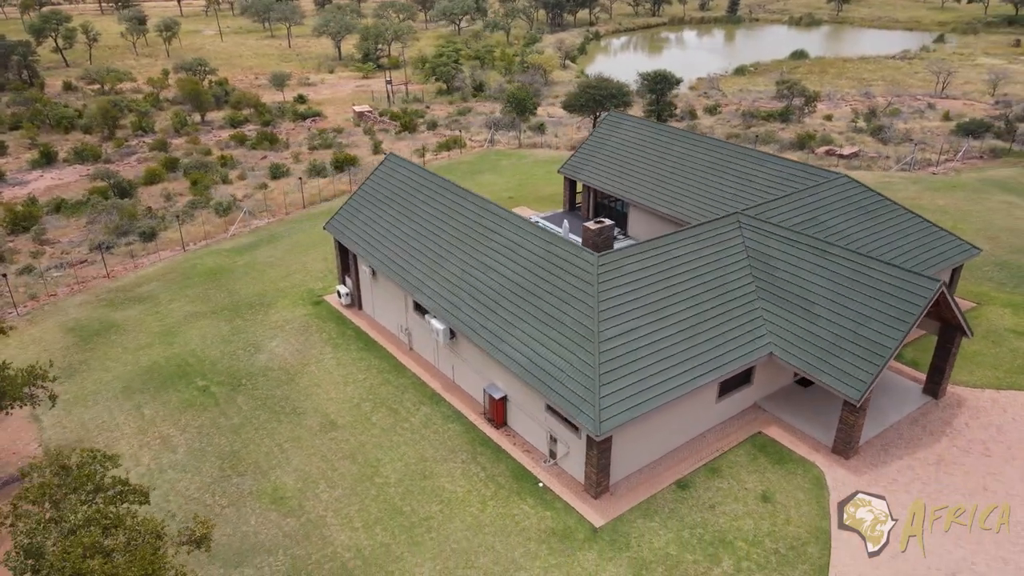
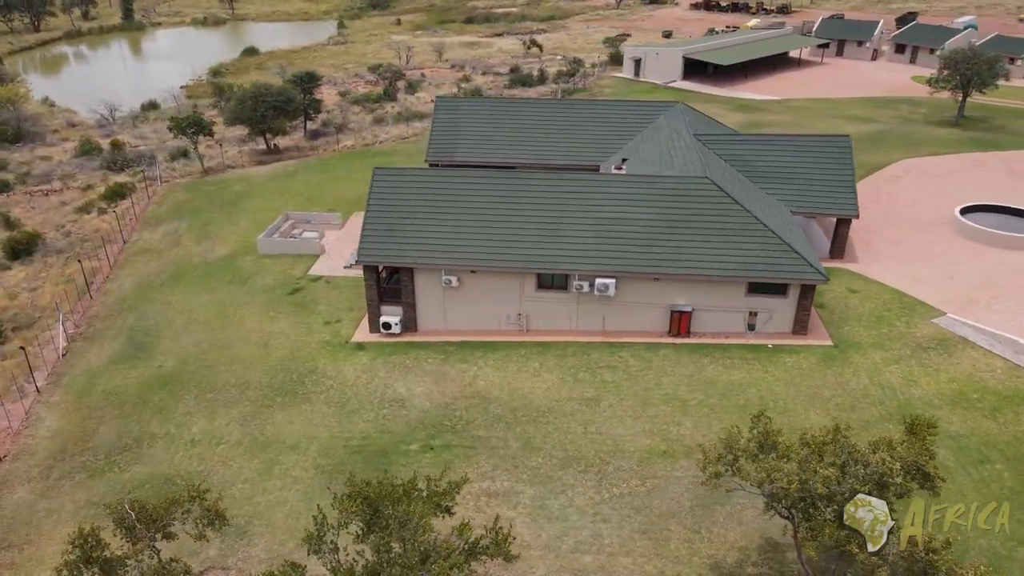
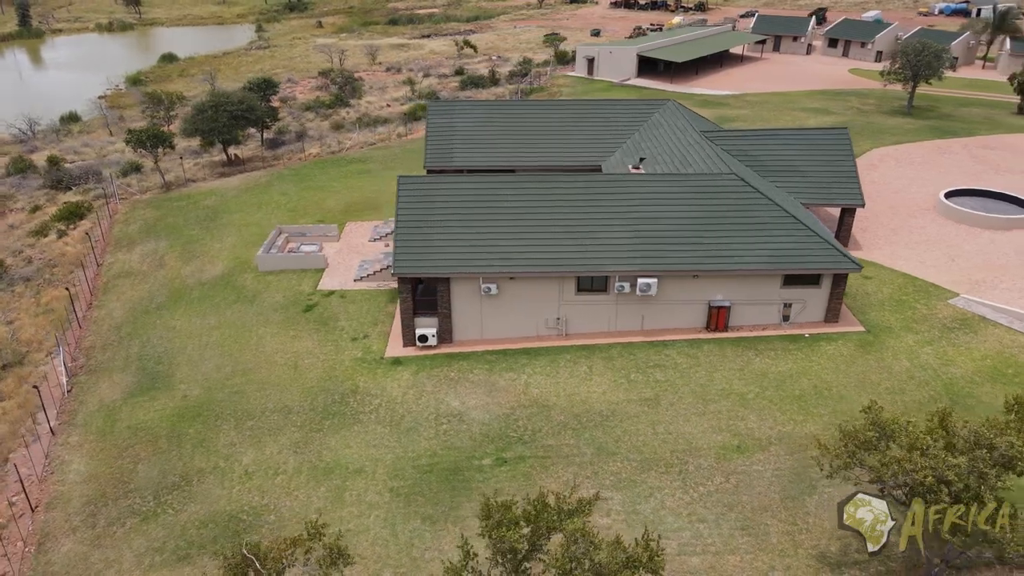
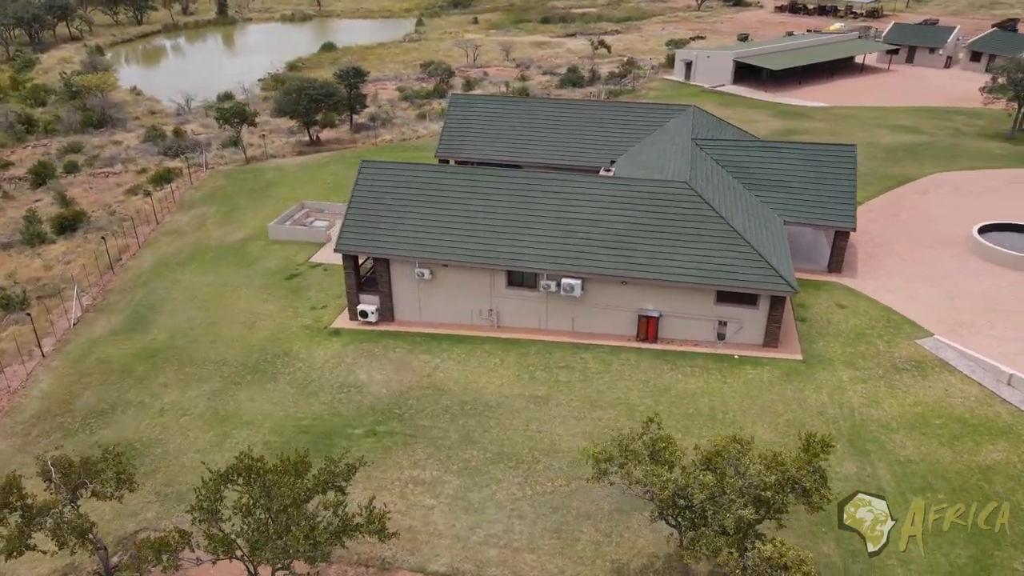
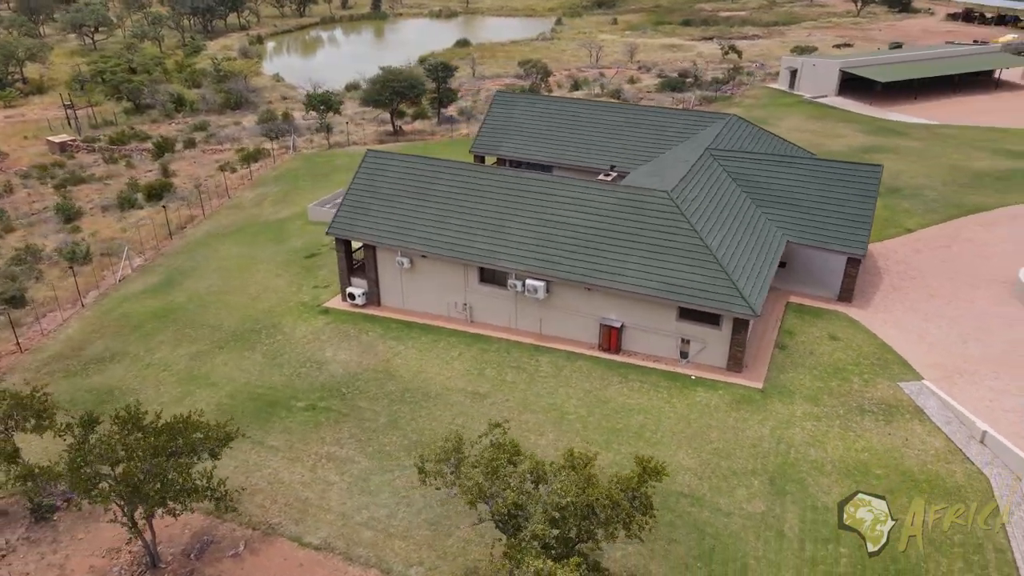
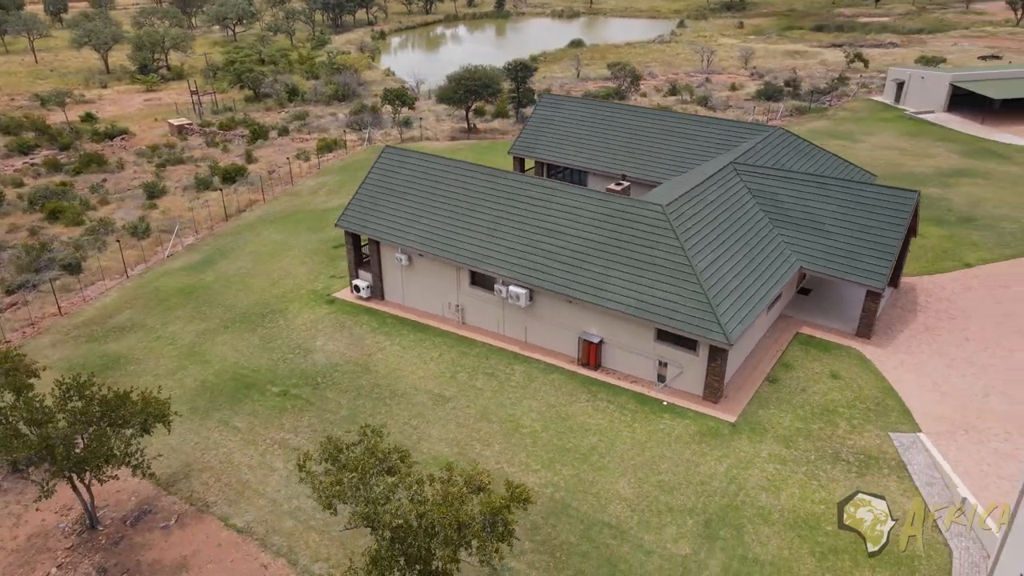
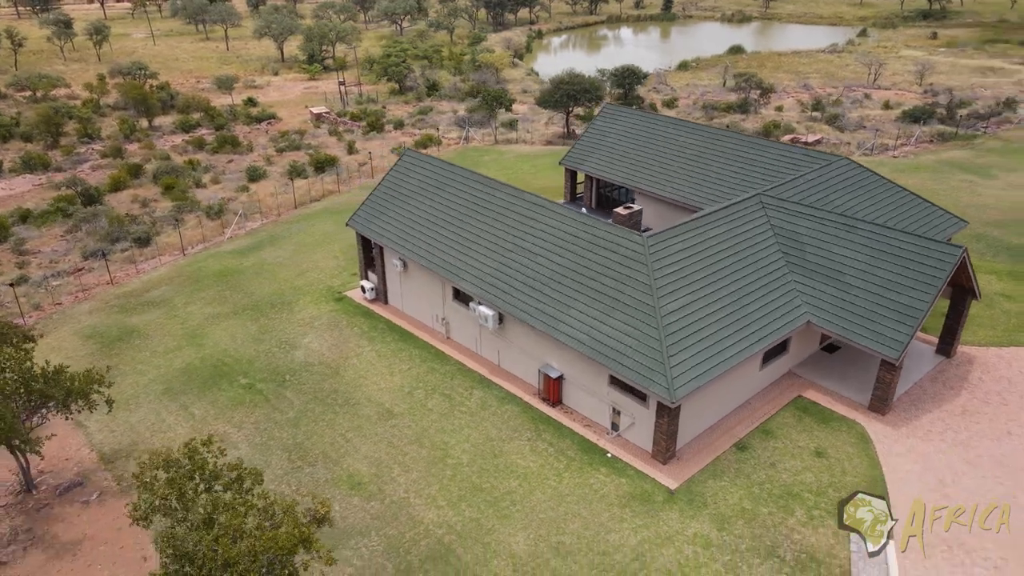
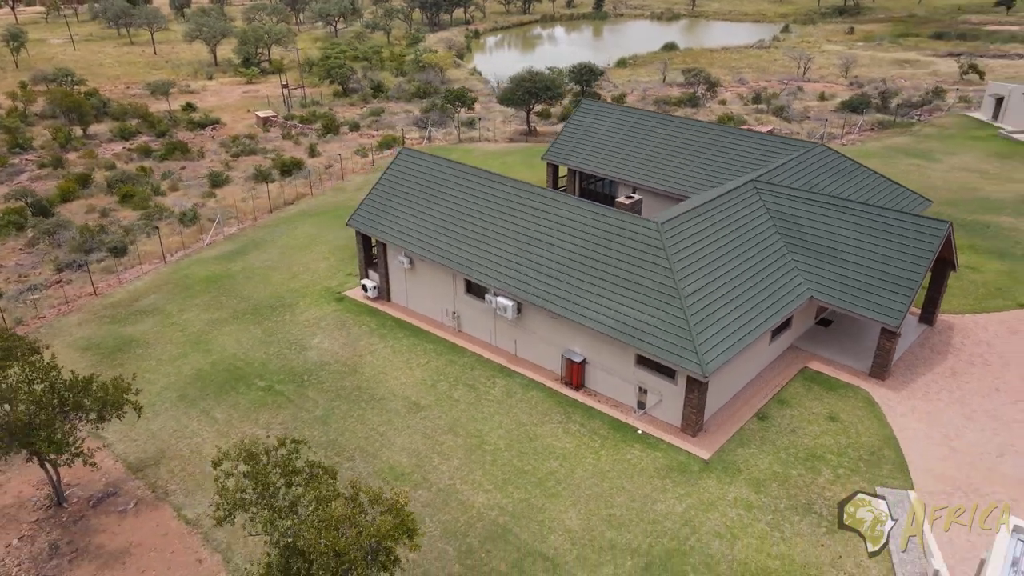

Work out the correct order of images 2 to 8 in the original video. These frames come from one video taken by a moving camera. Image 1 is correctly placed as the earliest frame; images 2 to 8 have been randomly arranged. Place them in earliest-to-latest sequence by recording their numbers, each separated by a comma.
7, 8, 6, 5, 4, 2, 3
